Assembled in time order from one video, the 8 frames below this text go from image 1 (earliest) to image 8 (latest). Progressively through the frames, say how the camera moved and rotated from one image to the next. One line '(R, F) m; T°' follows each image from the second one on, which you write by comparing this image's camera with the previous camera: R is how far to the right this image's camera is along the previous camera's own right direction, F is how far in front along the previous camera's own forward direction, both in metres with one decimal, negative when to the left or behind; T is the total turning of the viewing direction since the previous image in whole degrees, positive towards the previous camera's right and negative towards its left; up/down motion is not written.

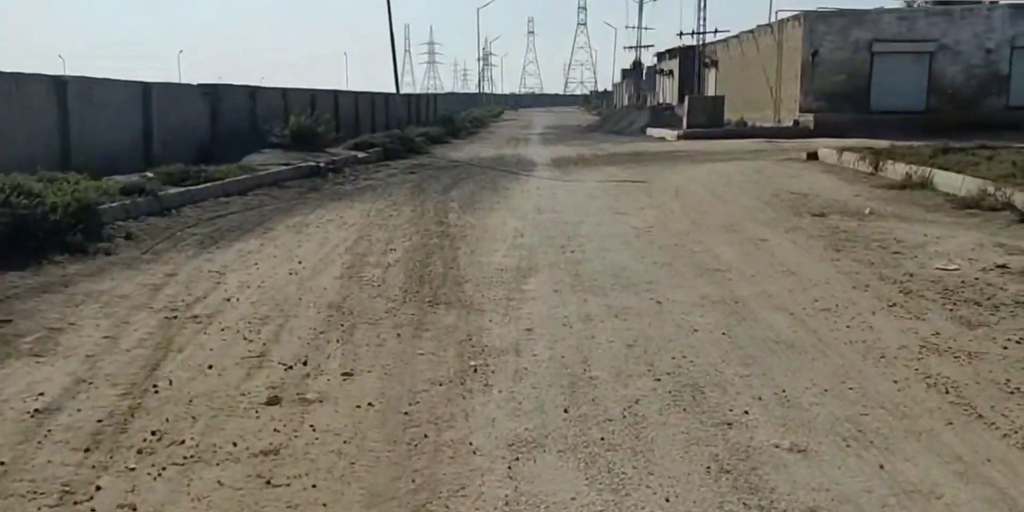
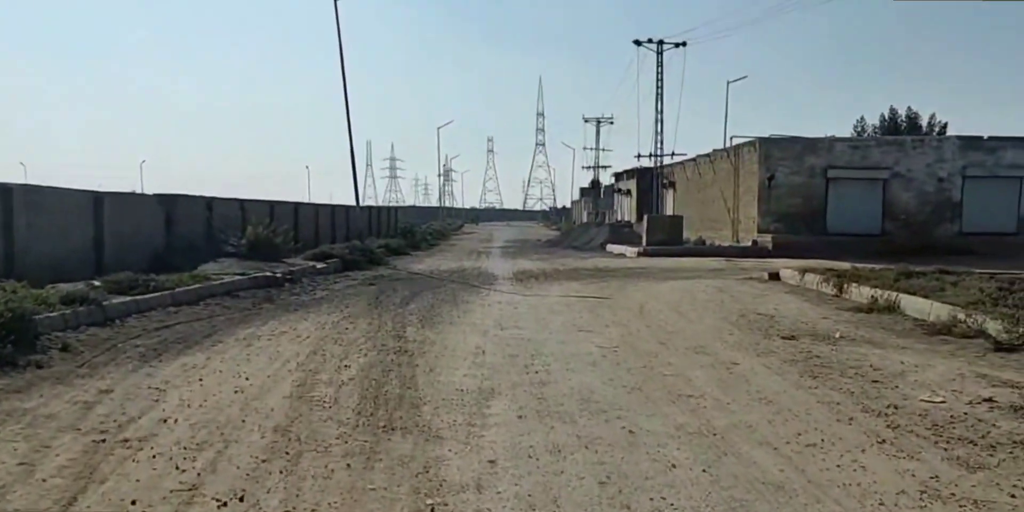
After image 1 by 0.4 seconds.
(0.0, +0.6) m; +2°
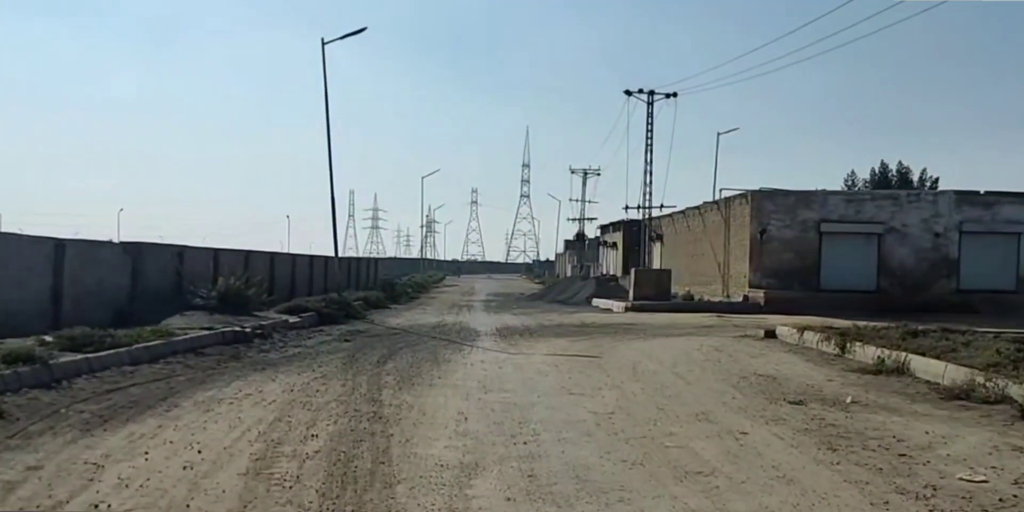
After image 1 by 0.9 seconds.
(0.0, +1.1) m; +1°
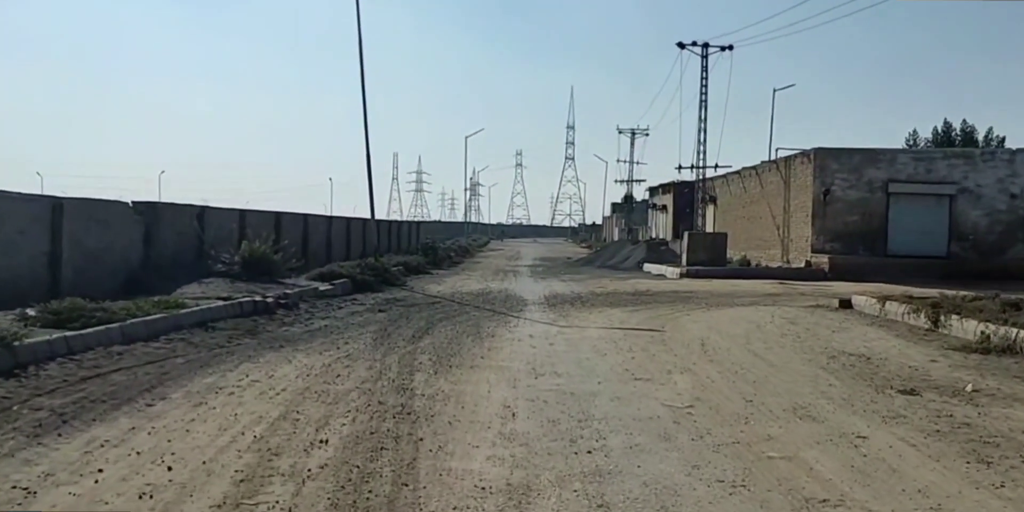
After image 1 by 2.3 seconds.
(-0.1, +2.1) m; -2°
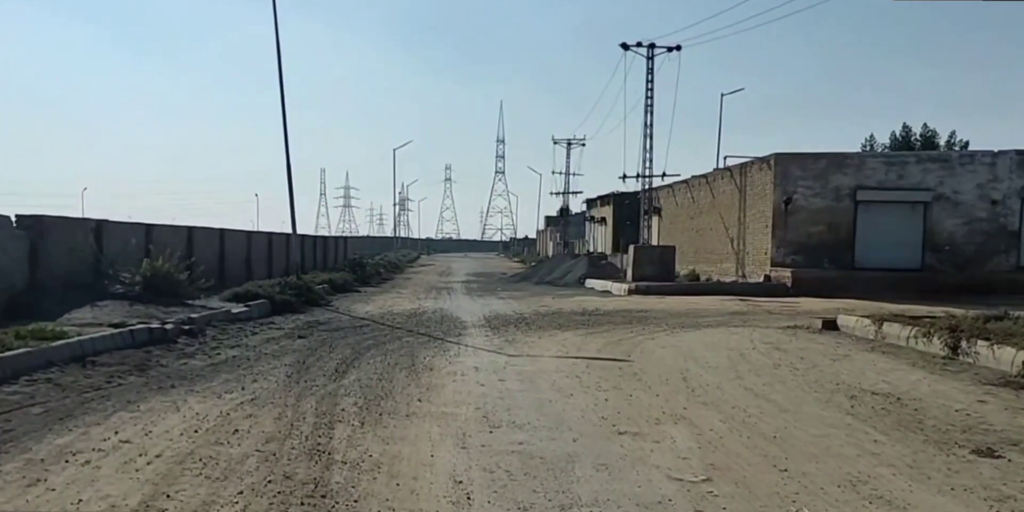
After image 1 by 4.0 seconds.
(-0.1, +2.7) m; +4°
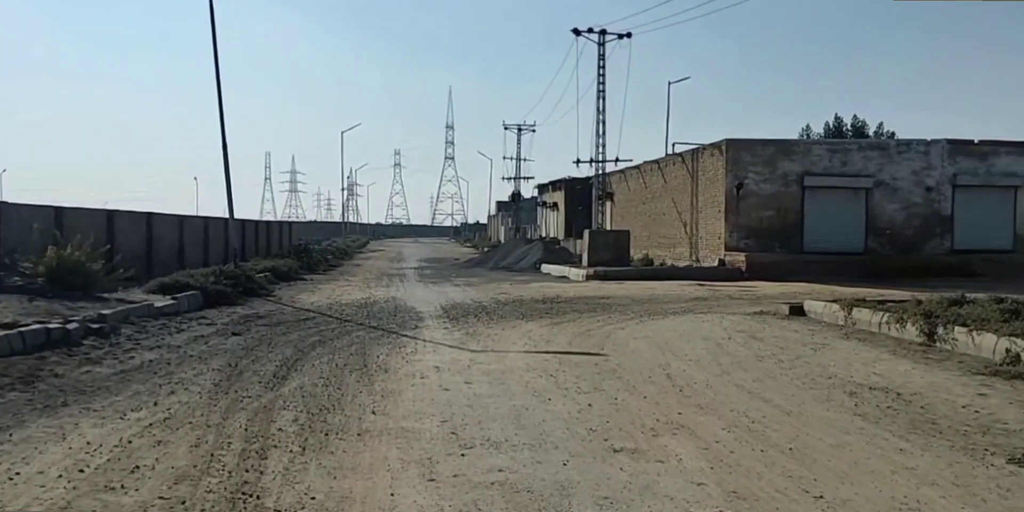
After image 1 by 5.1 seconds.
(-0.2, +1.3) m; +3°
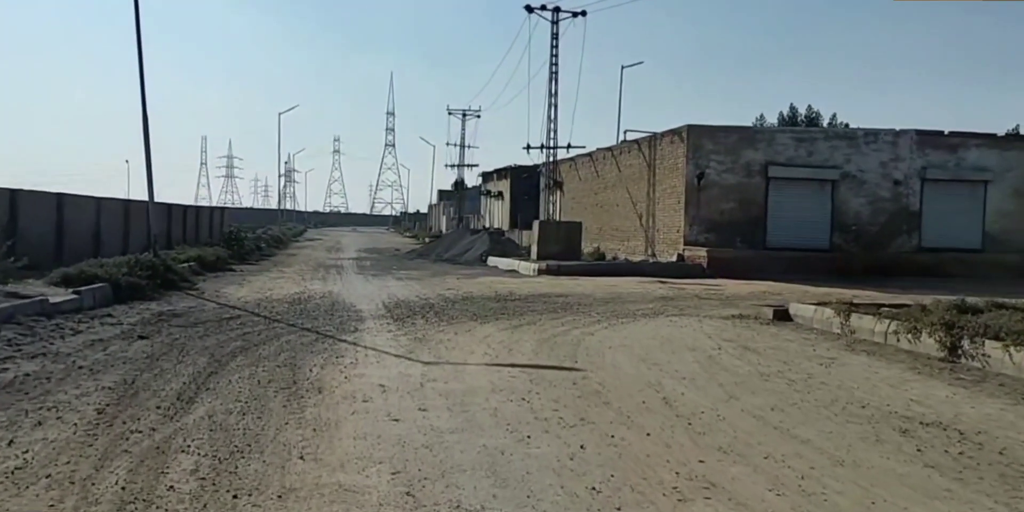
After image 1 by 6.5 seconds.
(-0.2, +2.2) m; +3°
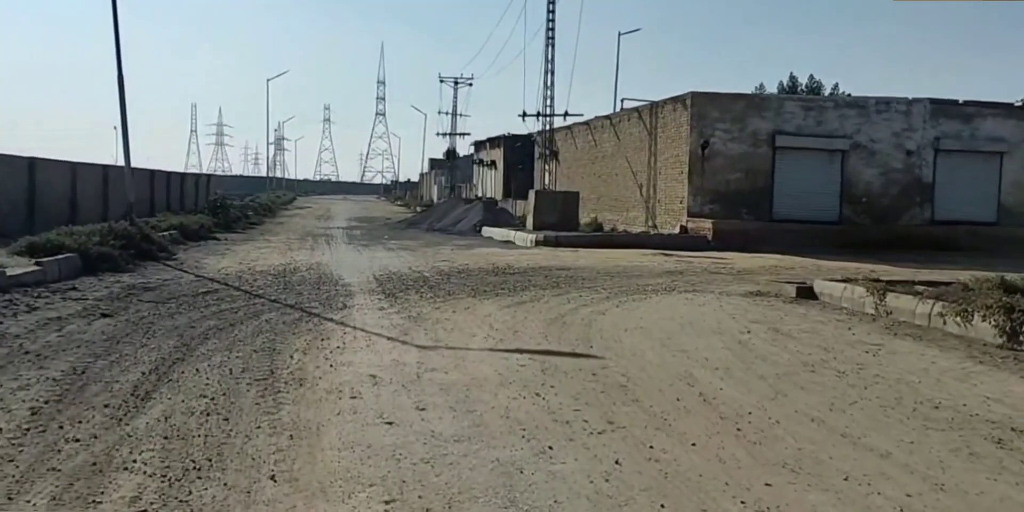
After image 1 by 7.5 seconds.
(-0.2, +1.4) m; 0°
